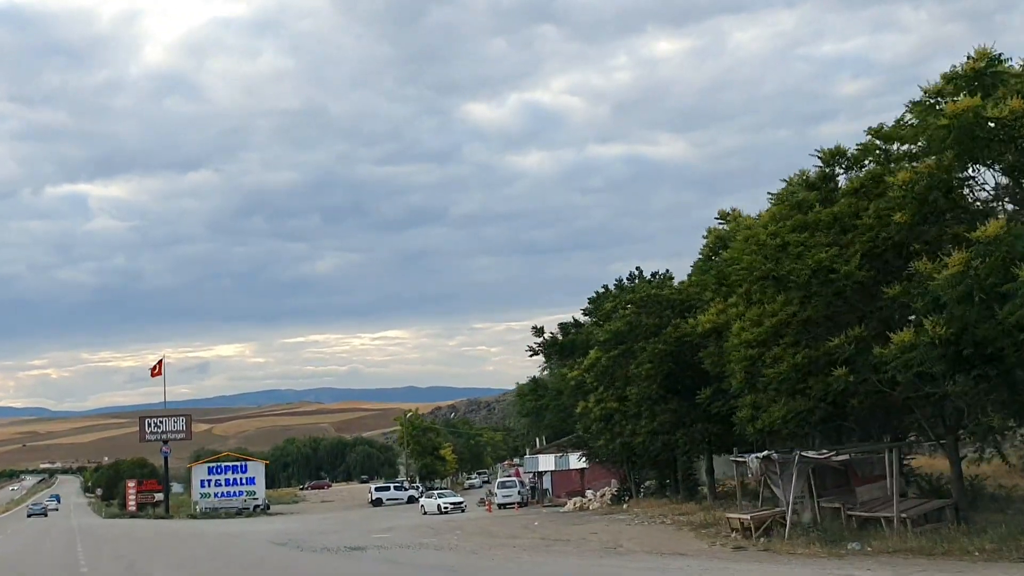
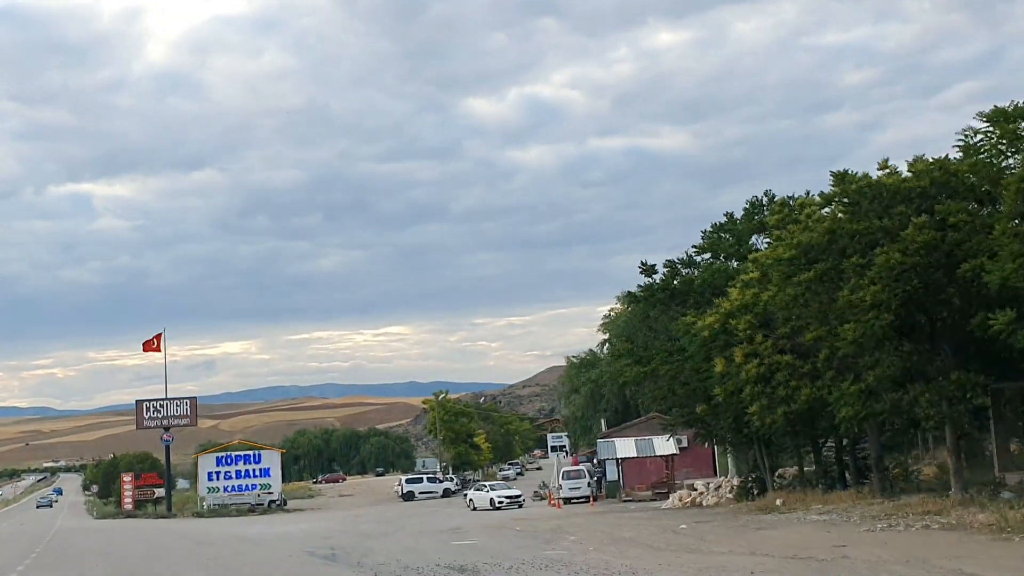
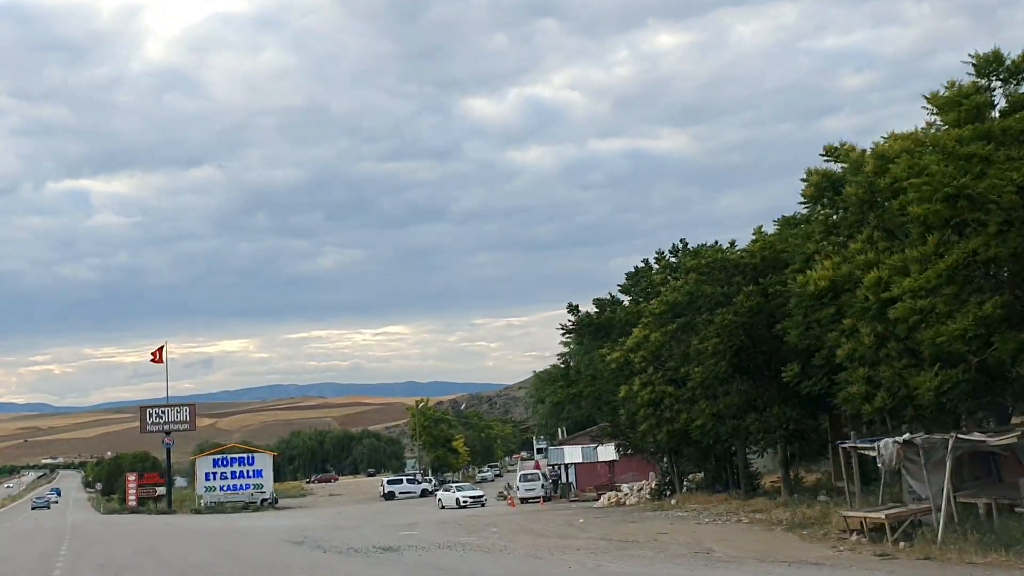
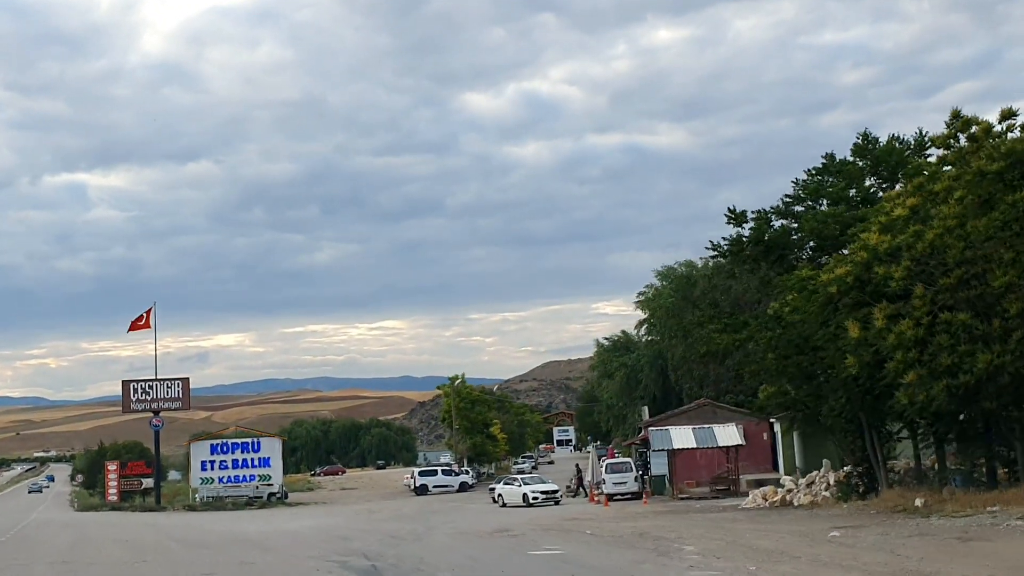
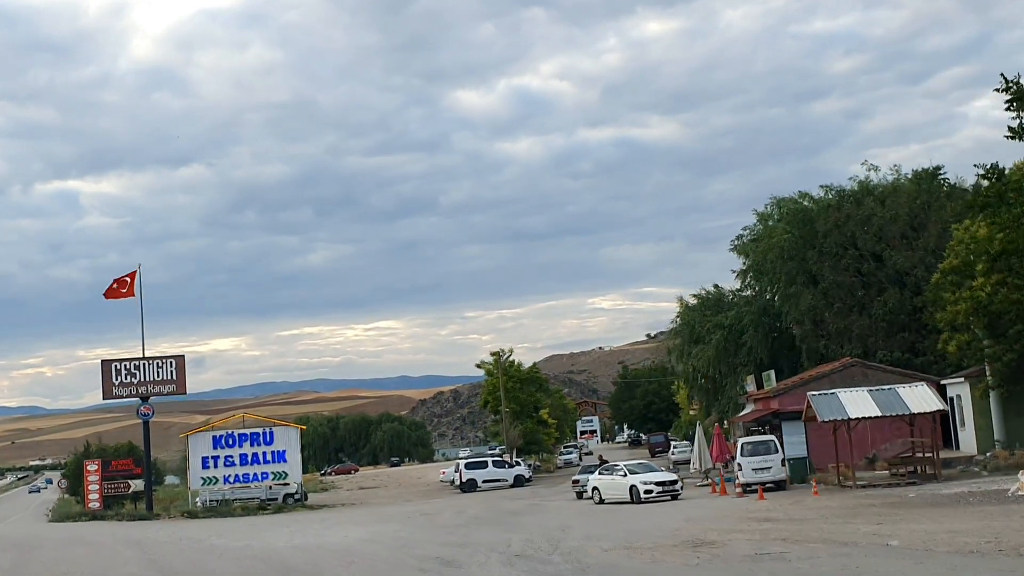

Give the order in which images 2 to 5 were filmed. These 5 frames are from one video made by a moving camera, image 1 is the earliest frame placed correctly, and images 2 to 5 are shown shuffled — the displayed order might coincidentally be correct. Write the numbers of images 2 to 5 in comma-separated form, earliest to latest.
3, 2, 4, 5
